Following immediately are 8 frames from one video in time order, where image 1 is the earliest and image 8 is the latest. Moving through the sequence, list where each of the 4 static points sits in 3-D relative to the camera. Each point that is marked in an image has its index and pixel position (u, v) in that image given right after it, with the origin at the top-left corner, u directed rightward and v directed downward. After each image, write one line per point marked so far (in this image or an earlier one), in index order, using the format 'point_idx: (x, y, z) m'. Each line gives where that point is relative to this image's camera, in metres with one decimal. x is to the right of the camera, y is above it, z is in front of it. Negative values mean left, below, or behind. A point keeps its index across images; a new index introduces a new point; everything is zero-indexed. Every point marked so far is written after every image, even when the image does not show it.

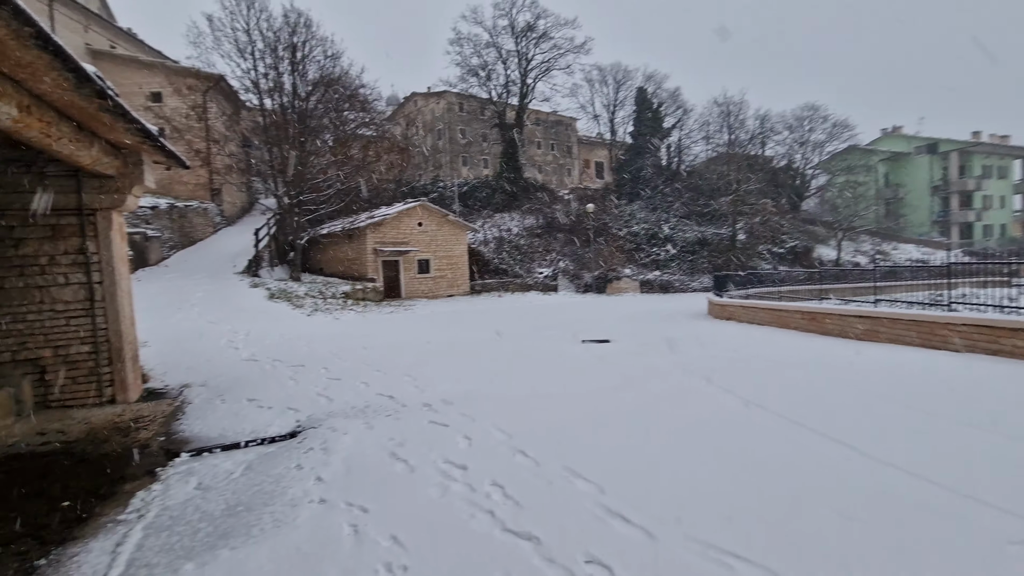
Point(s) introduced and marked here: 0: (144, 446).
0: (-3.1, -1.3, +4.3) m
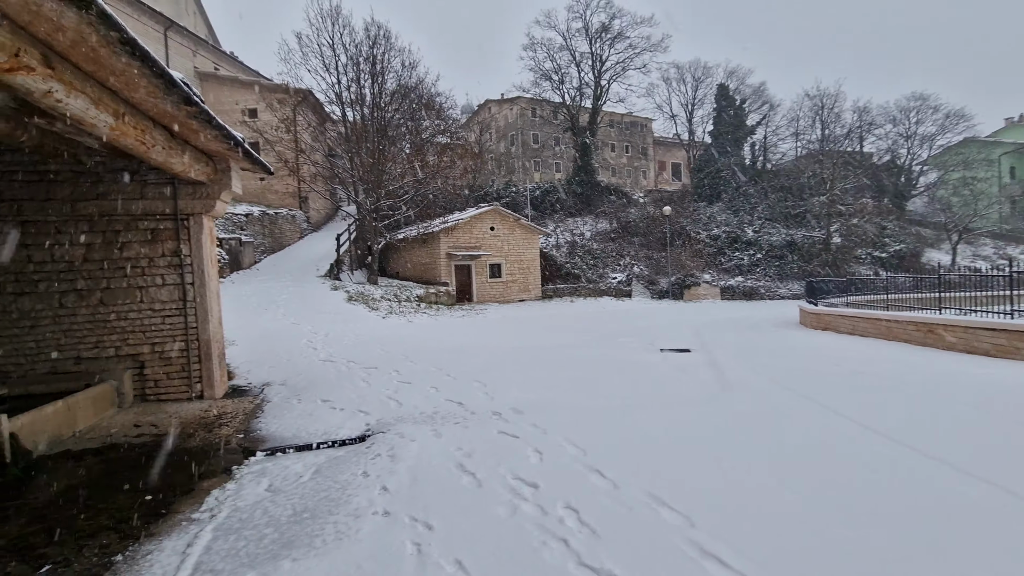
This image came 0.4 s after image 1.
0: (-2.5, -1.3, +4.4) m
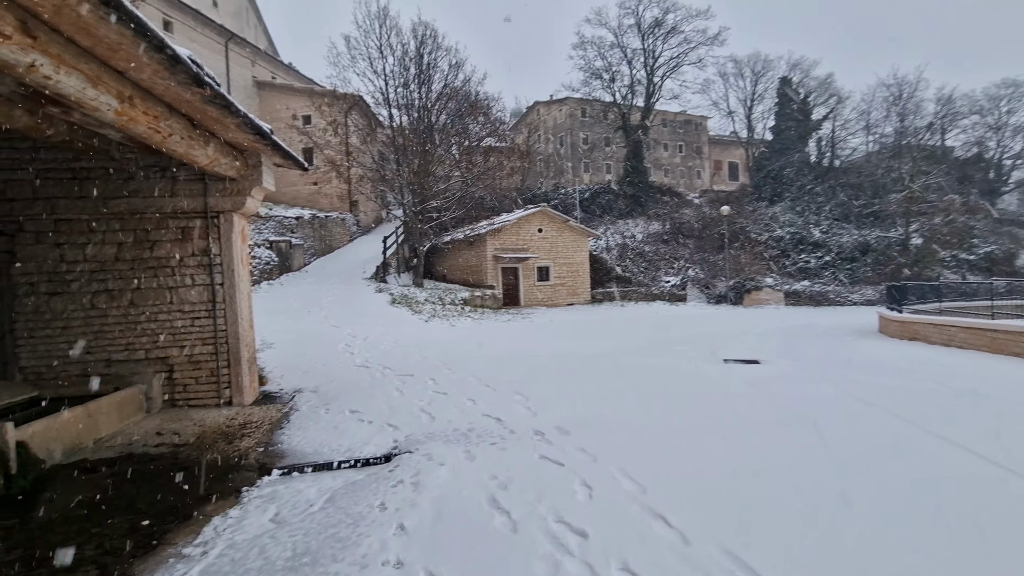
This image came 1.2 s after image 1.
0: (-2.1, -1.3, +4.0) m
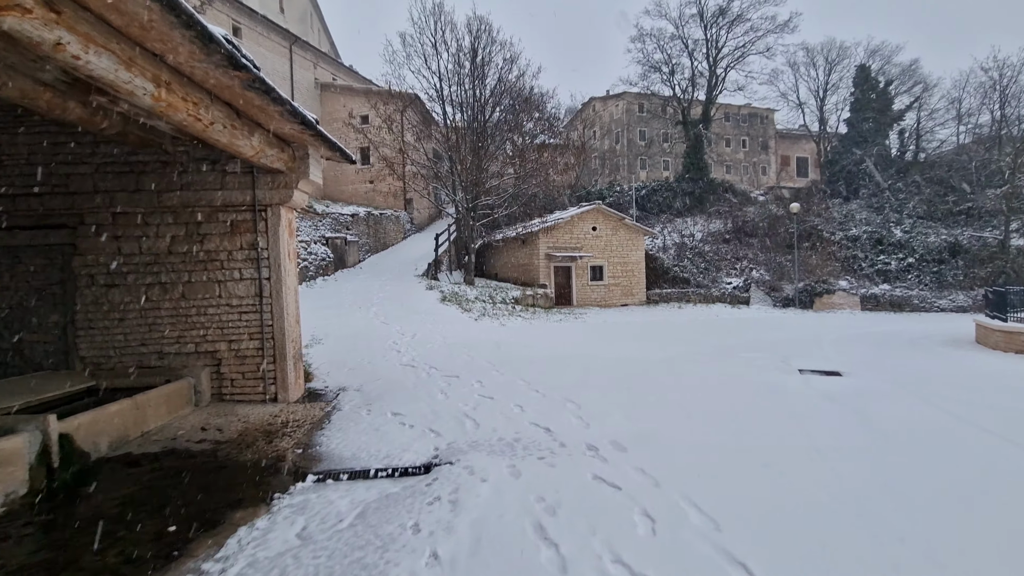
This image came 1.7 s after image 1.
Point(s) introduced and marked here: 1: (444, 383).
0: (-1.7, -1.3, +3.9) m
1: (-0.8, -1.1, +5.7) m
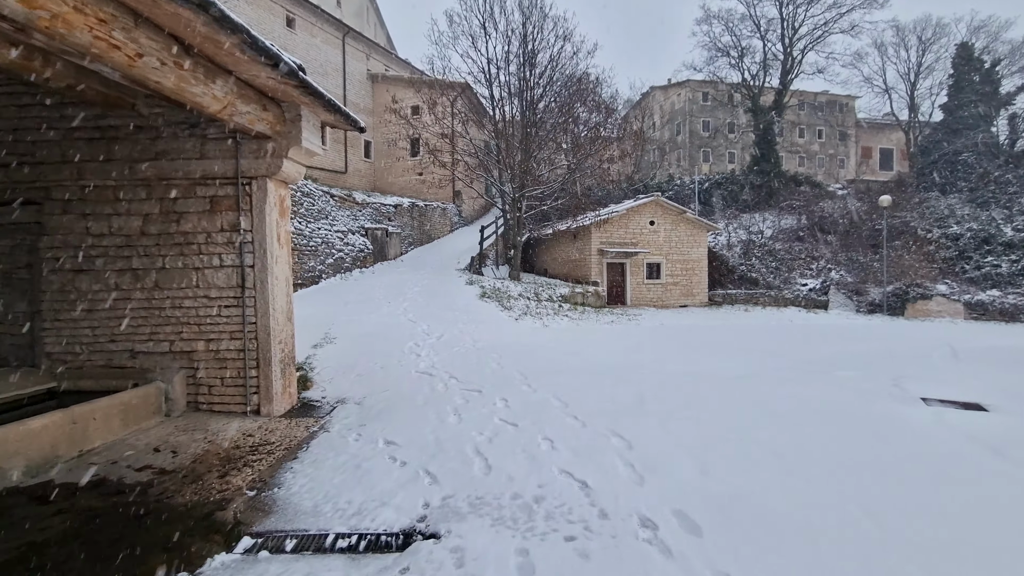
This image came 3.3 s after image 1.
0: (-1.6, -1.2, +2.9) m
1: (-0.5, -1.0, +4.6) m
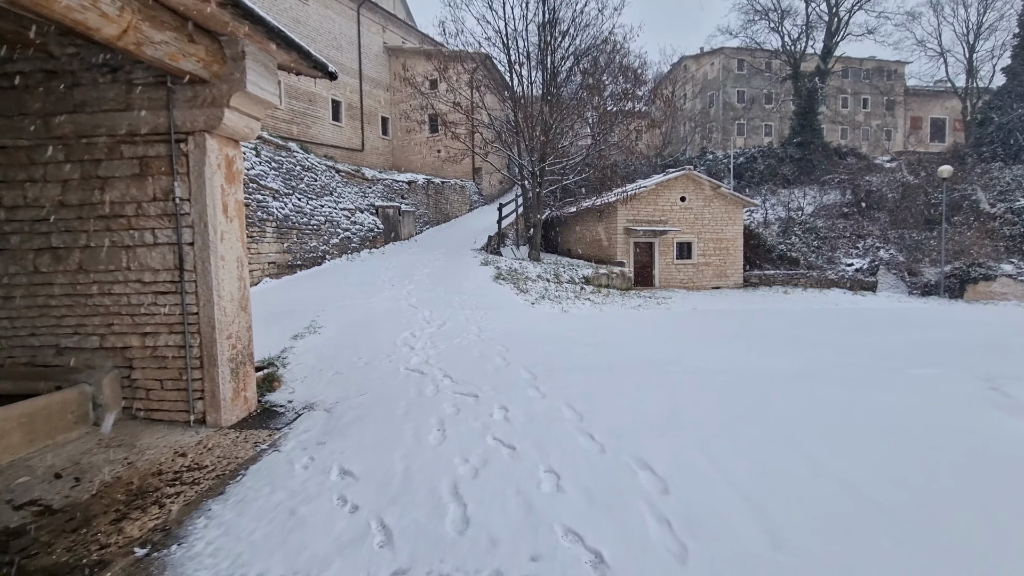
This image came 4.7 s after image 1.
0: (-1.7, -1.2, +2.1) m
1: (-0.4, -0.9, +3.8) m
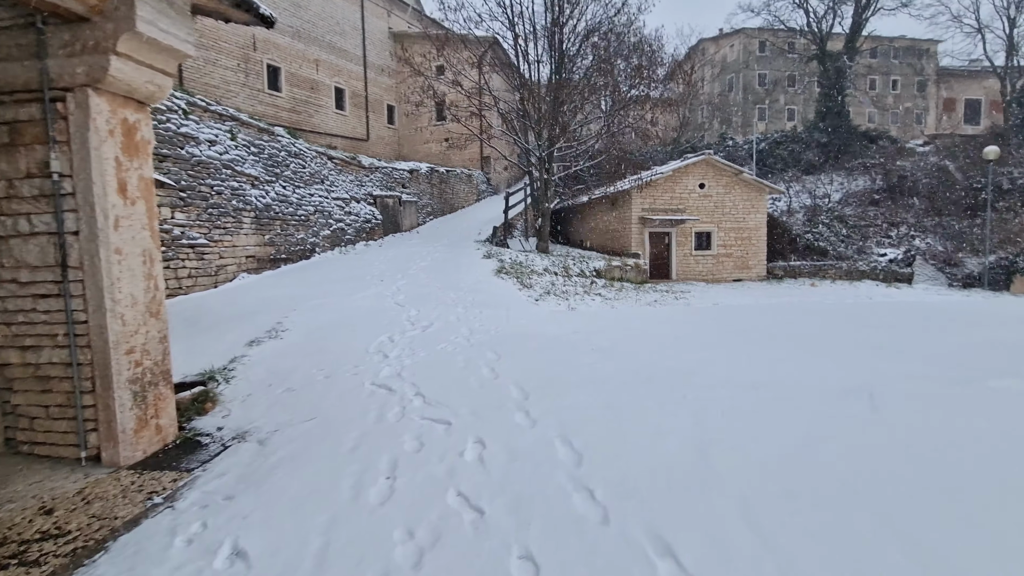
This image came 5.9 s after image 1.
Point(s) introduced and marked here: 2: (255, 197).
0: (-1.9, -1.2, +1.4) m
1: (-0.6, -0.9, +2.9) m
2: (-4.1, +1.4, +8.1) m
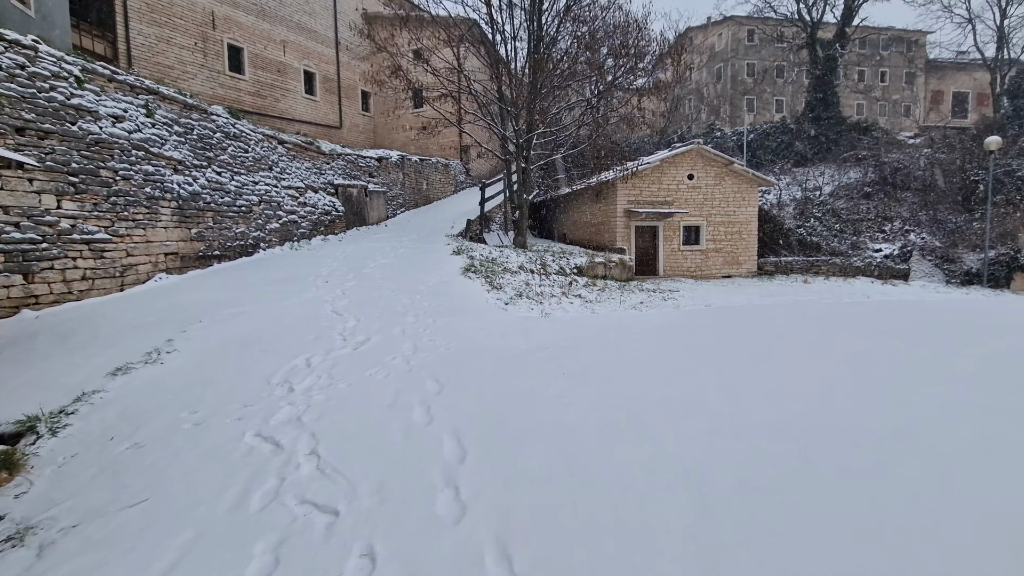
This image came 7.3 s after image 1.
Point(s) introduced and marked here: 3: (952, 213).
0: (-2.2, -1.3, +0.3) m
1: (-0.9, -1.0, +1.9) m
2: (-4.5, +1.4, +6.9) m
3: (+14.8, +2.5, +17.3) m
